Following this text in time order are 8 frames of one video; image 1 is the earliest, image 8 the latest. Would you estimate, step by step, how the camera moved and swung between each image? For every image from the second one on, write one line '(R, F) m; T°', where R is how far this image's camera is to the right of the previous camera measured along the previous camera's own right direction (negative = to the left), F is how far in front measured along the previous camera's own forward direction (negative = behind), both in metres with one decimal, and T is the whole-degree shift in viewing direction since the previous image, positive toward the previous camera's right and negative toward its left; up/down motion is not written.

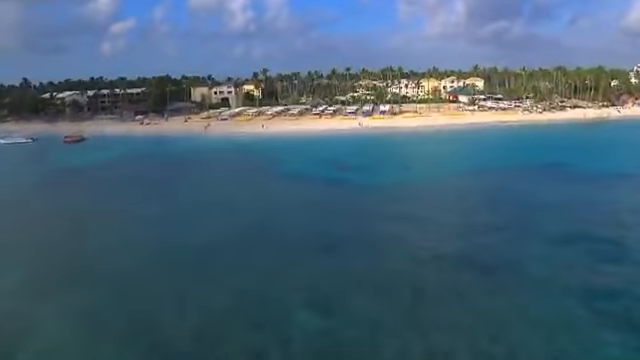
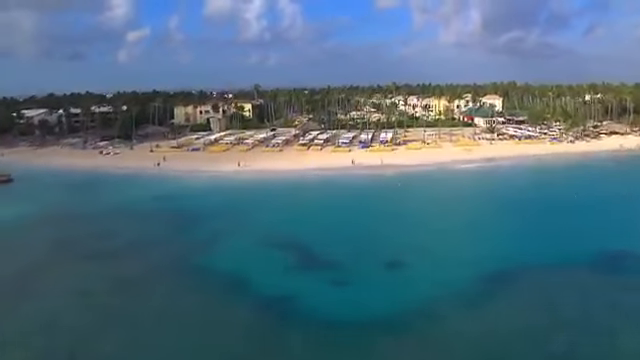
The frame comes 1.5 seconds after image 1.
(+3.2, +12.7) m; -1°
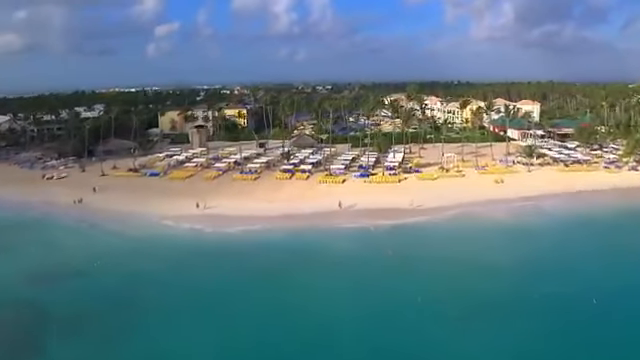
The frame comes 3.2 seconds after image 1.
(+4.0, +14.4) m; -3°
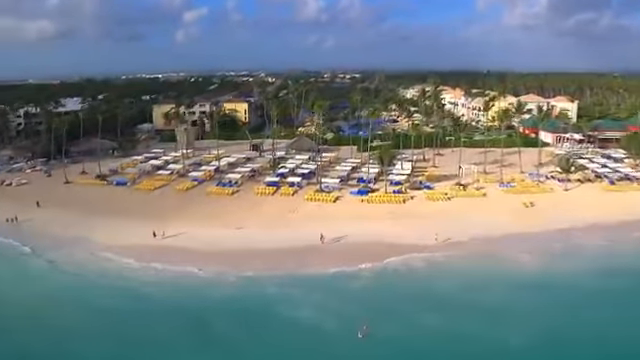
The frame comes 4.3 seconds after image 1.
(+2.9, +8.7) m; -3°
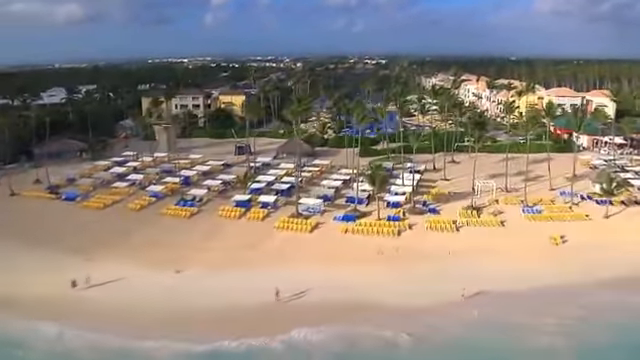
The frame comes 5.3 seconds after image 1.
(+3.3, +8.4) m; -3°
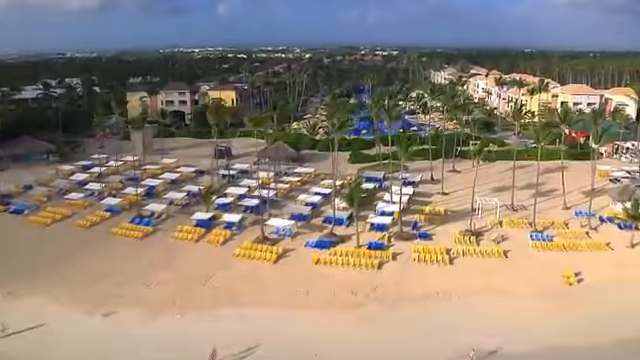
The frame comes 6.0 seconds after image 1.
(+2.4, +5.3) m; -1°
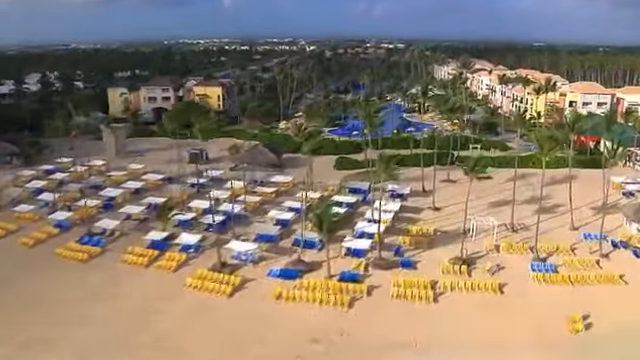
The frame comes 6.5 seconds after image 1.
(+1.9, +4.1) m; -1°
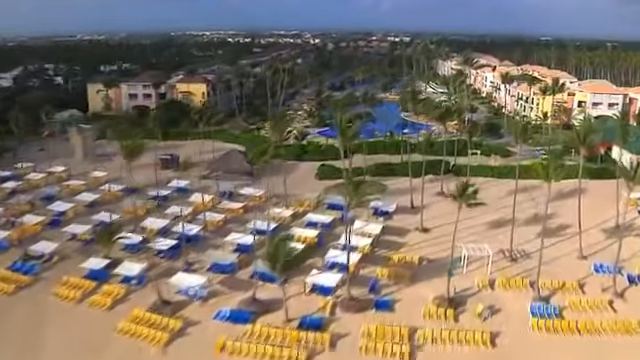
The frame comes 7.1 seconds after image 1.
(+2.0, +4.2) m; -1°
